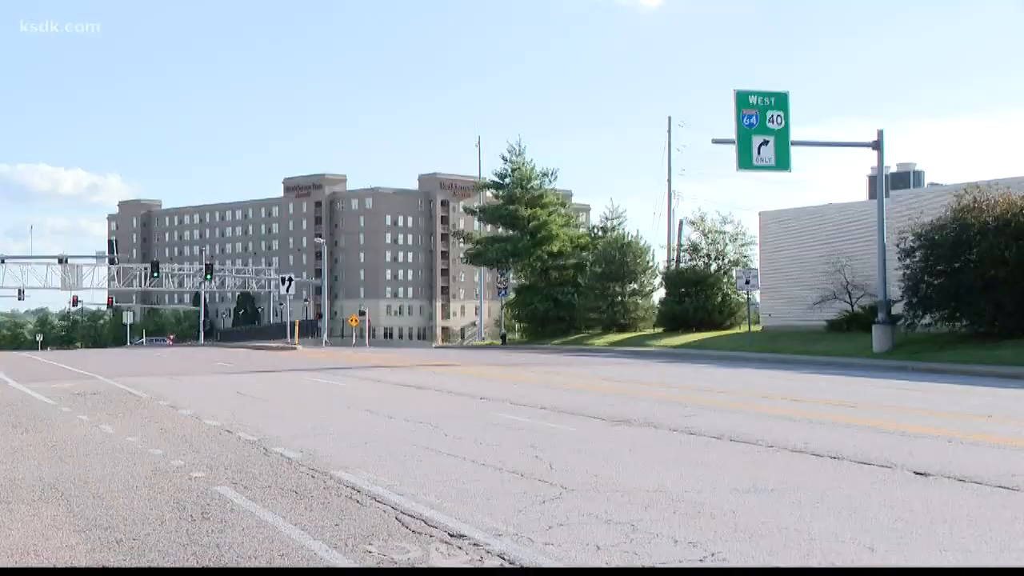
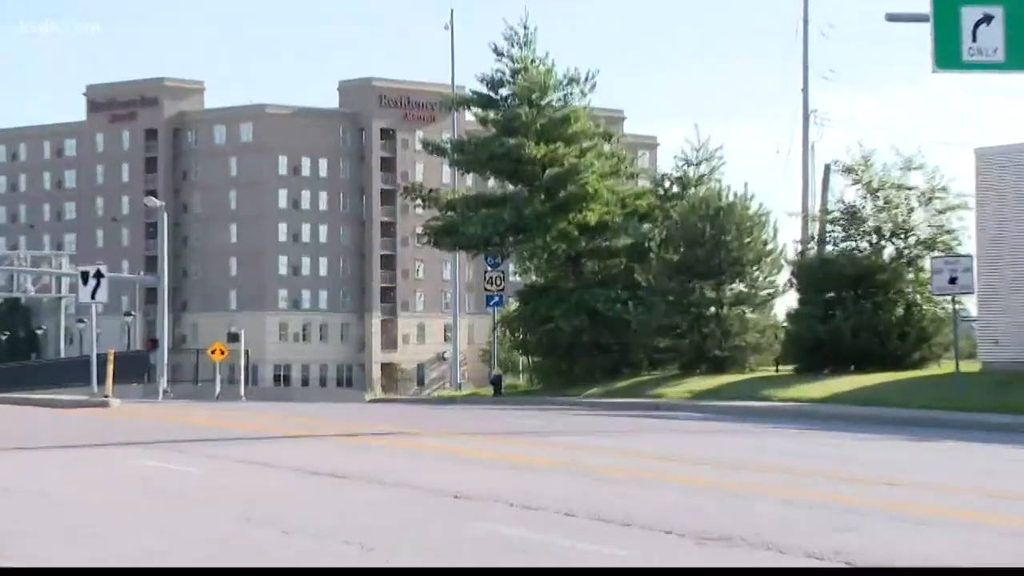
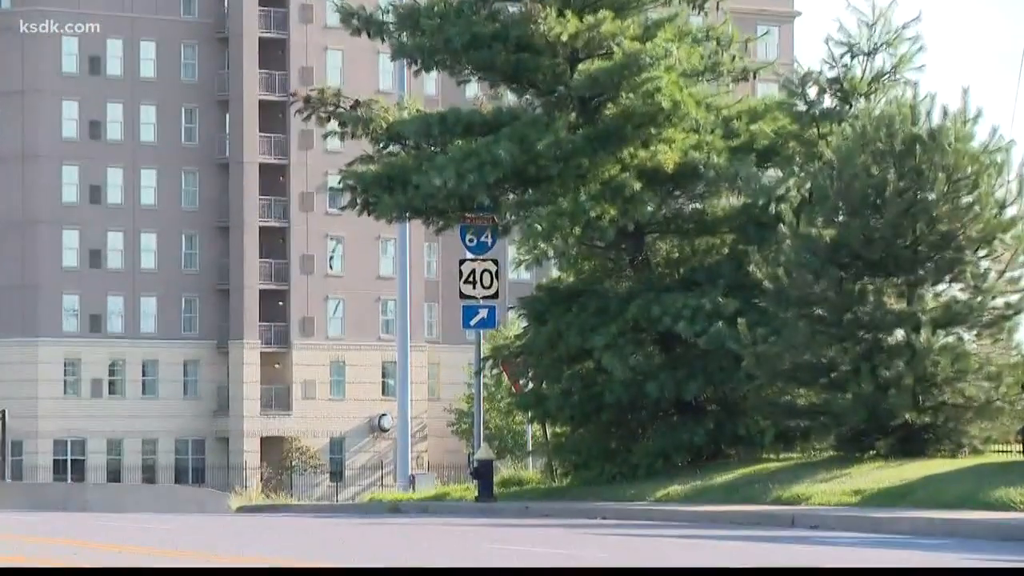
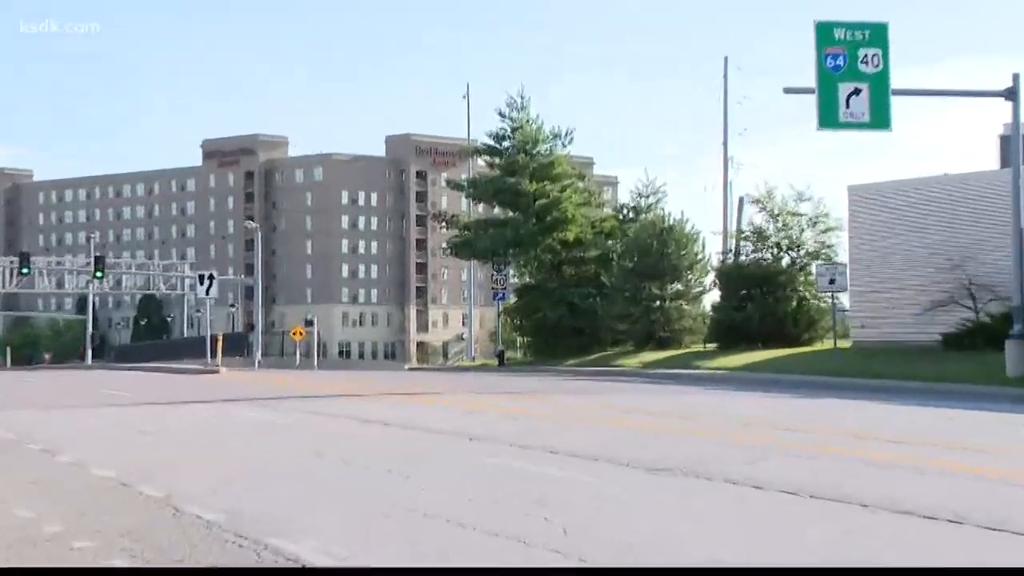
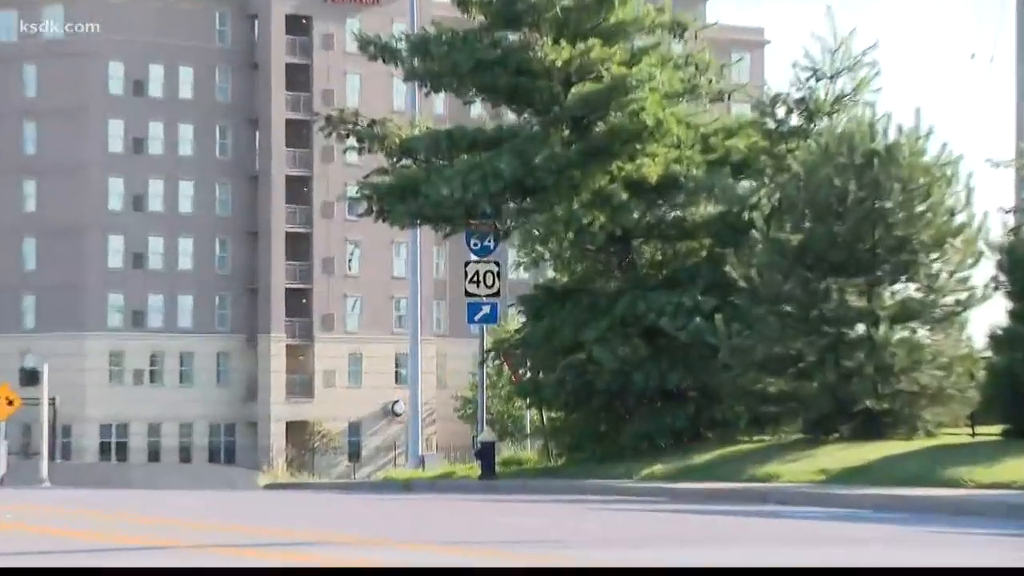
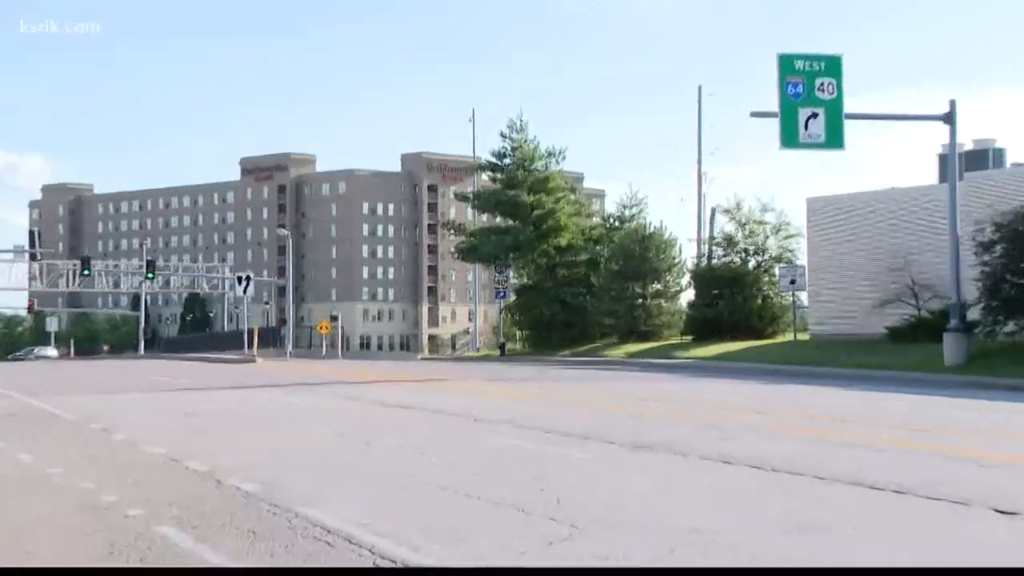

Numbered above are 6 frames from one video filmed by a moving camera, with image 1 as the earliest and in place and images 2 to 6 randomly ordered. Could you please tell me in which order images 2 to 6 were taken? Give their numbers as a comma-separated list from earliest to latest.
6, 4, 2, 5, 3
